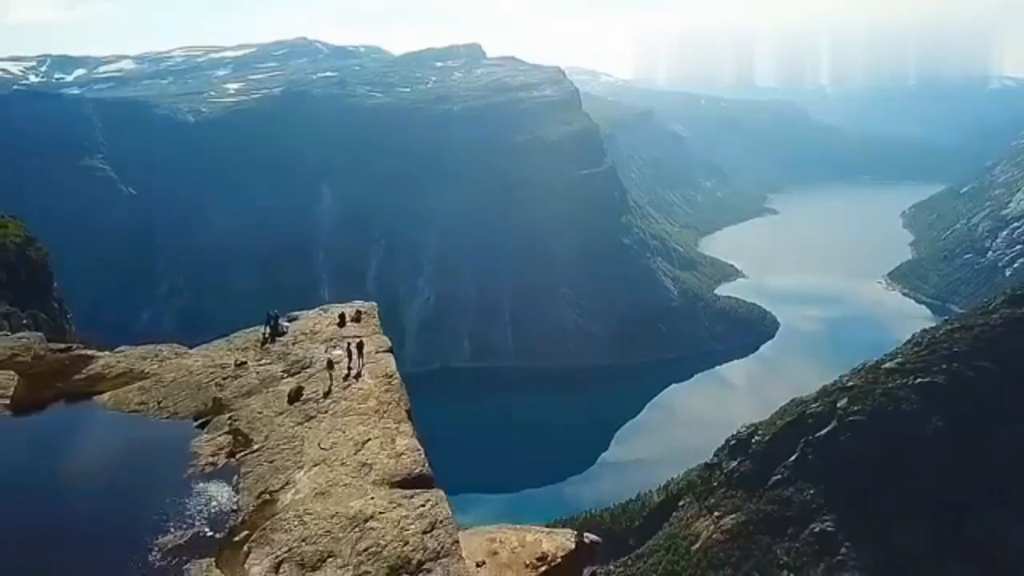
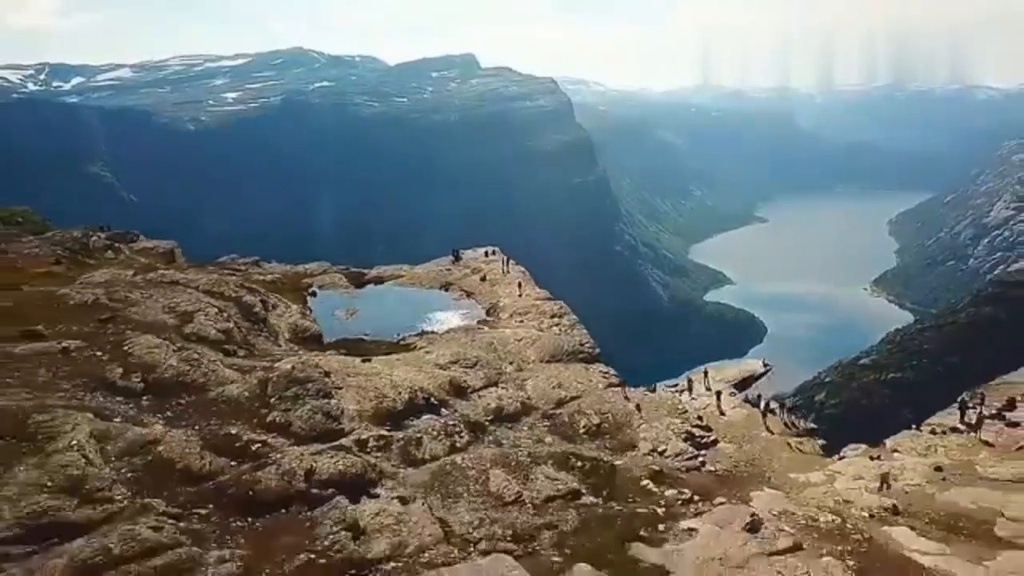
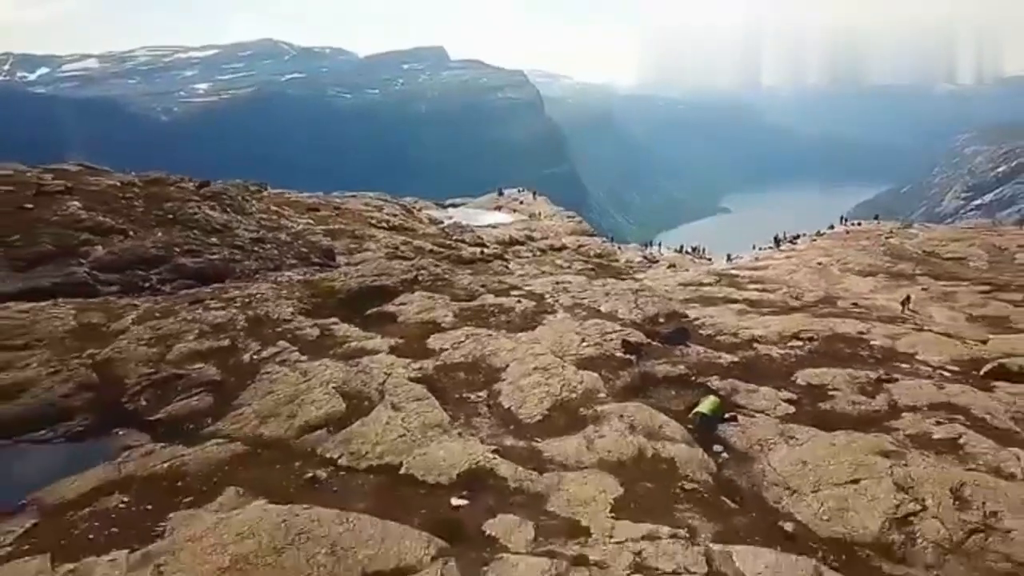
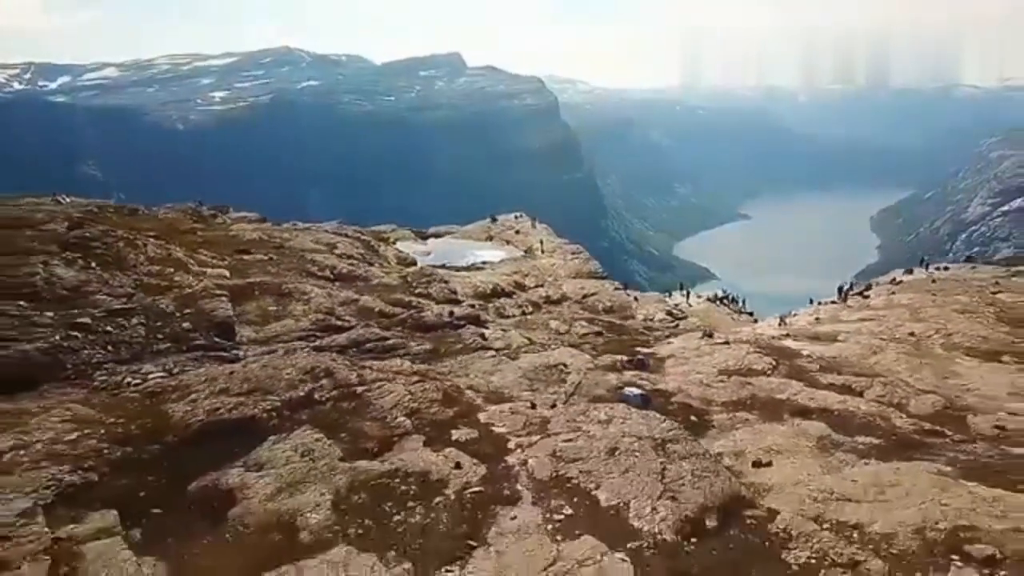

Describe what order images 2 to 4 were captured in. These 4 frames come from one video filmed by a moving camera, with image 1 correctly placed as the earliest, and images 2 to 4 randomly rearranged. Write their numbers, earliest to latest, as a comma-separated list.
2, 4, 3
